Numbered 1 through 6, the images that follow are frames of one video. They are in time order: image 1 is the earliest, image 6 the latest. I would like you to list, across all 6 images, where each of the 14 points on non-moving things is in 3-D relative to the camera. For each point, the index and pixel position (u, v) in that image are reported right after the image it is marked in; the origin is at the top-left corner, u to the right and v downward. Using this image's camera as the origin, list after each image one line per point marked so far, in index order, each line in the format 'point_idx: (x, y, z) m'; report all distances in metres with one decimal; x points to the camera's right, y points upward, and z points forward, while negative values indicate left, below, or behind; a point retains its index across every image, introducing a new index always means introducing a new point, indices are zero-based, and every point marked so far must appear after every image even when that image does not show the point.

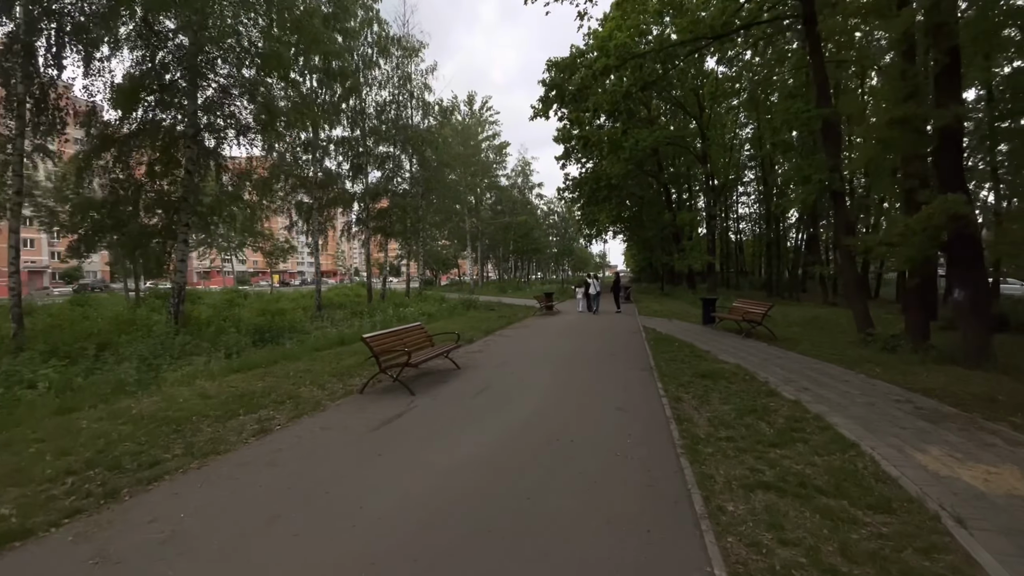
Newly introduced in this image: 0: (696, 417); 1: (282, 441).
0: (+2.2, -1.6, +5.9) m
1: (-2.5, -1.7, +5.3) m
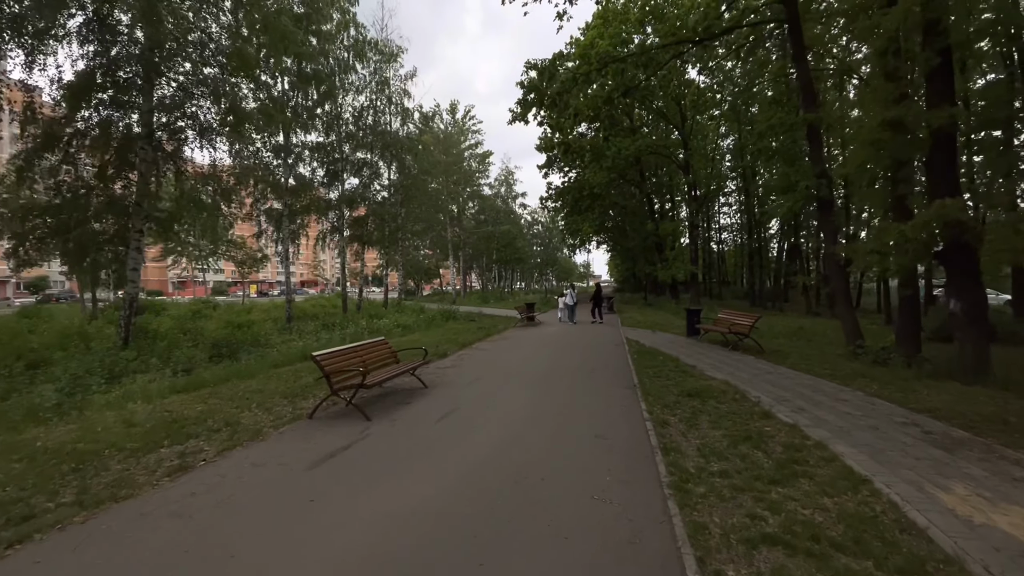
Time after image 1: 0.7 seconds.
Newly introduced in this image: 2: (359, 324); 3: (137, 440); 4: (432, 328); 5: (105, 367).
0: (+1.9, -1.7, +5.2) m
1: (-2.9, -1.8, +4.5) m
2: (-6.1, -1.4, +19.4) m
3: (-4.4, -1.8, +5.6) m
4: (-3.2, -1.6, +19.4) m
5: (-8.2, -1.6, +9.8) m
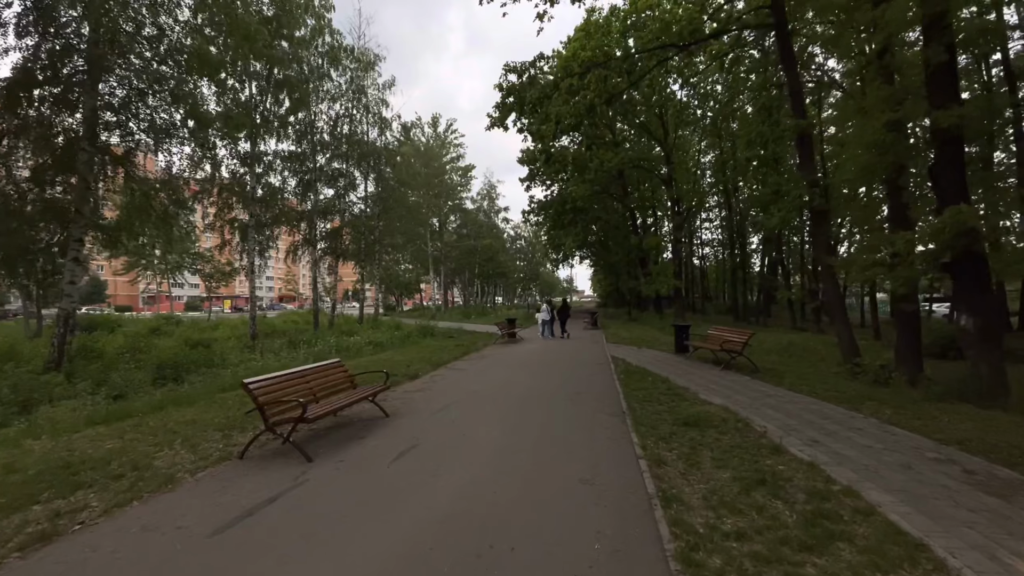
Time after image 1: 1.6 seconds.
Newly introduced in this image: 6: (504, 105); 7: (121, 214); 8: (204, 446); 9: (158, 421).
0: (+1.6, -1.8, +4.3) m
1: (-3.1, -1.9, +3.4) m
2: (-6.9, -2.0, +18.2) m
3: (-4.7, -1.9, +4.5) m
4: (-3.9, -2.2, +18.3) m
5: (-8.7, -1.9, +8.5) m
6: (-0.2, +5.1, +13.4) m
7: (-12.0, +2.3, +14.9) m
8: (-3.8, -1.9, +6.0) m
9: (-5.4, -2.0, +7.3) m
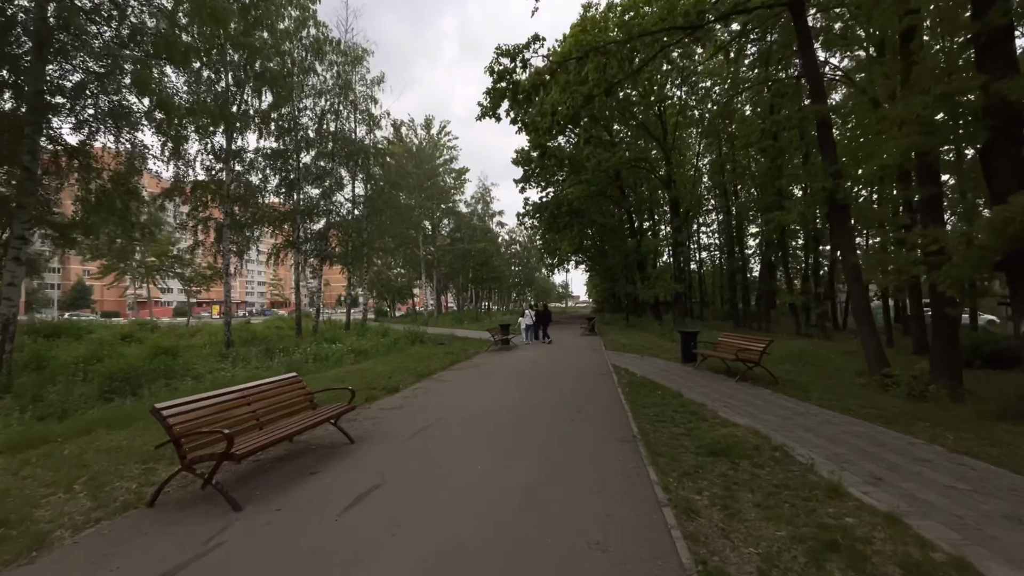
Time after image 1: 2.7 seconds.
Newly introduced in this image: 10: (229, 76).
0: (+1.5, -1.8, +3.1) m
1: (-3.2, -1.9, +2.2) m
2: (-7.1, -2.1, +17.0) m
3: (-4.8, -1.9, +3.3) m
4: (-4.2, -2.3, +17.0) m
5: (-8.8, -1.9, +7.3) m
6: (-0.4, +5.0, +12.3) m
7: (-12.3, +2.2, +13.7) m
8: (-3.9, -1.9, +4.7) m
9: (-5.5, -2.0, +6.1) m
10: (-11.2, +8.4, +19.2) m
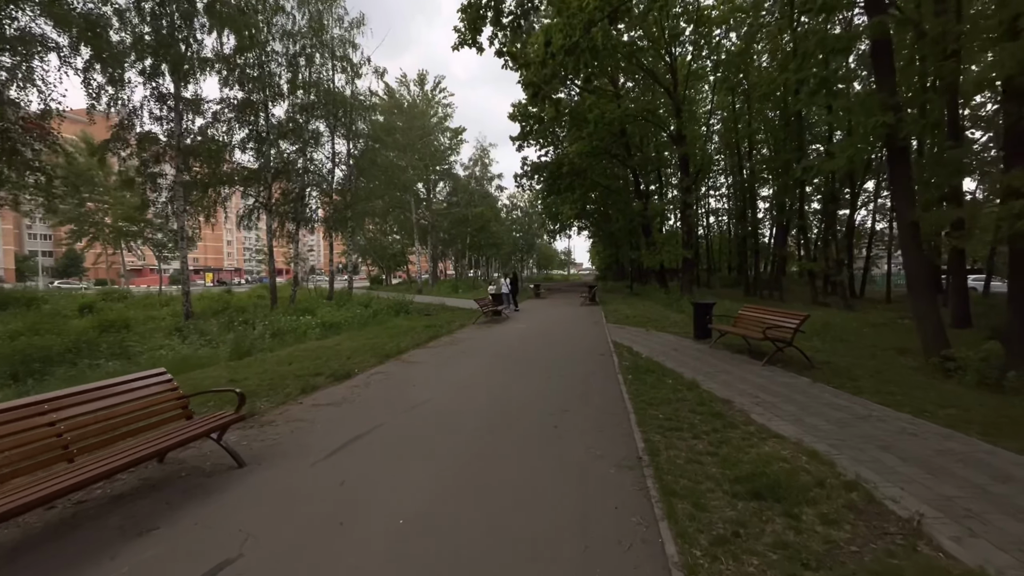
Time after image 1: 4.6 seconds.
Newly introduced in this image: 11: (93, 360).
0: (+1.0, -1.7, +1.3) m
1: (-3.7, -1.8, +0.4) m
2: (-7.5, -1.1, +15.2) m
3: (-5.2, -1.7, +1.5) m
4: (-4.5, -1.2, +15.3) m
5: (-9.2, -1.5, +5.5) m
6: (-0.8, +5.8, +10.1) m
7: (-12.6, +3.0, +11.7) m
8: (-4.3, -1.7, +3.0) m
9: (-5.9, -1.7, +4.3) m
10: (-11.6, +9.6, +16.8) m
11: (-8.5, -1.5, +9.8) m
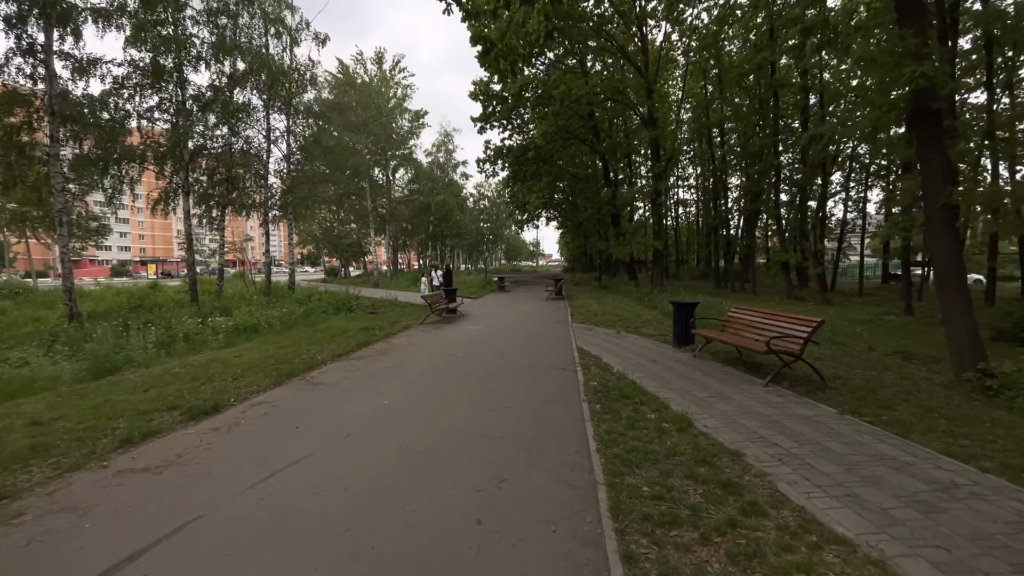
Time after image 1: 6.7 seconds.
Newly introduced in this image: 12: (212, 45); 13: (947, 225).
0: (+0.6, -1.8, -0.6) m
1: (-4.1, -1.9, -1.9) m
2: (-8.8, -1.0, +12.6) m
3: (-5.7, -1.9, -0.8) m
4: (-5.8, -1.1, +12.9) m
5: (-9.9, -1.5, +2.9) m
6: (-1.8, +5.8, +7.8) m
7: (-13.7, +3.1, +8.7) m
8: (-4.9, -1.8, +0.7) m
9: (-6.5, -1.8, +1.9) m
10: (-13.0, +9.7, +13.8) m
11: (-9.5, -1.5, +7.2) m
12: (-11.9, +9.7, +19.0) m
13: (+6.4, +0.9, +7.3) m
